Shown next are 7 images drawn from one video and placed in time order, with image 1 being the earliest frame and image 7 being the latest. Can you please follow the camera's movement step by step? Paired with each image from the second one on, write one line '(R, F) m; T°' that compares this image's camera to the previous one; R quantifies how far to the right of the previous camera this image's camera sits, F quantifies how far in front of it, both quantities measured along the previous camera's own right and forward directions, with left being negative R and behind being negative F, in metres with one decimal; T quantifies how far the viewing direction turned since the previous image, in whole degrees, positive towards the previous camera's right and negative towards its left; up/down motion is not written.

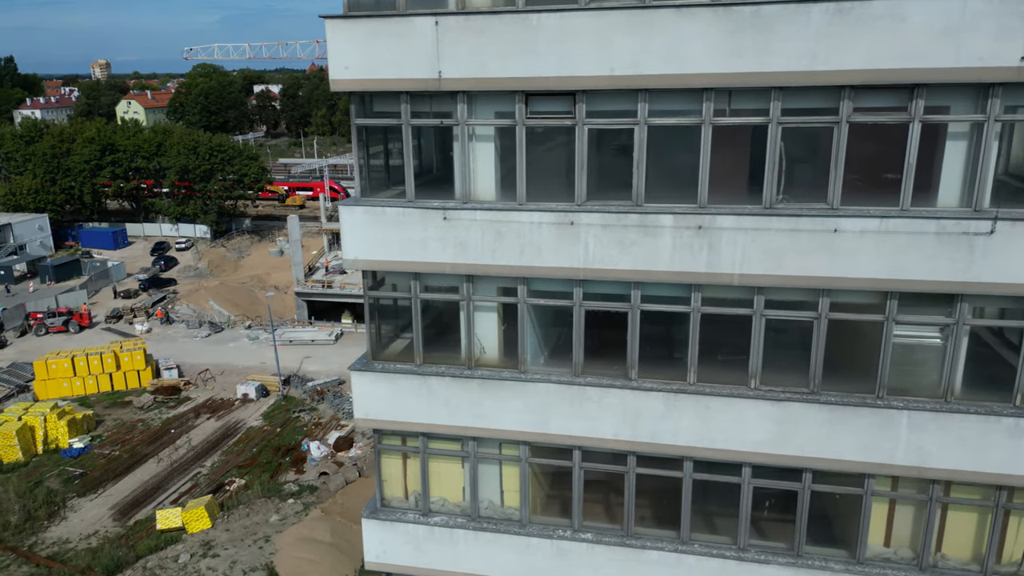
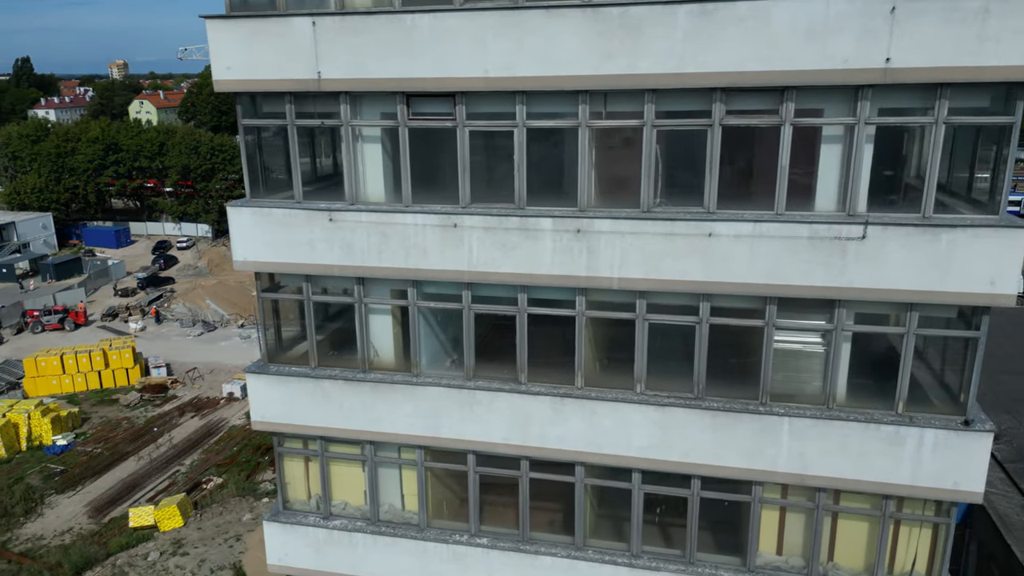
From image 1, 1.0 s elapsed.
(+1.8, +0.1) m; -1°
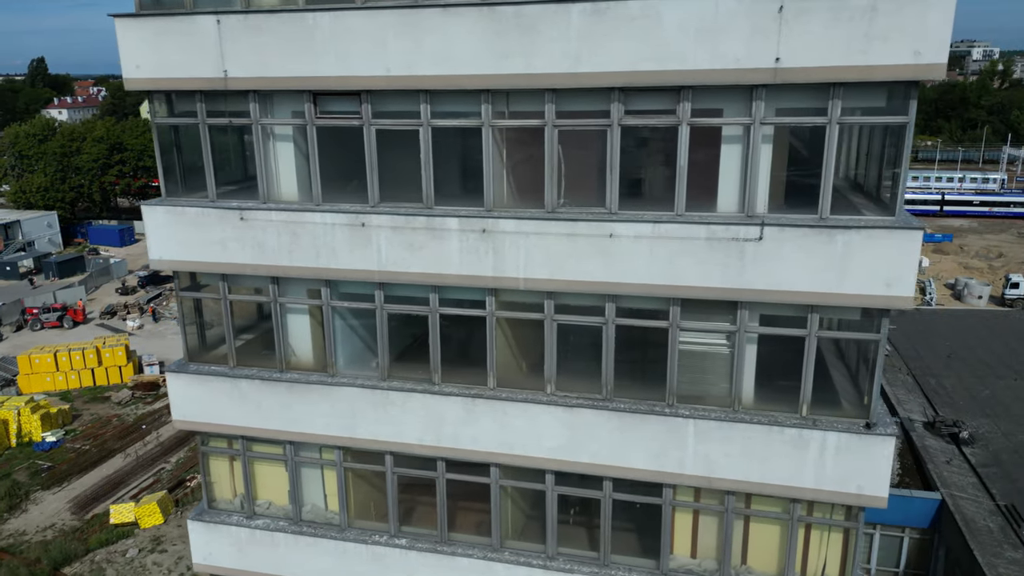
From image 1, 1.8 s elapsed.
(+1.4, +0.1) m; -1°
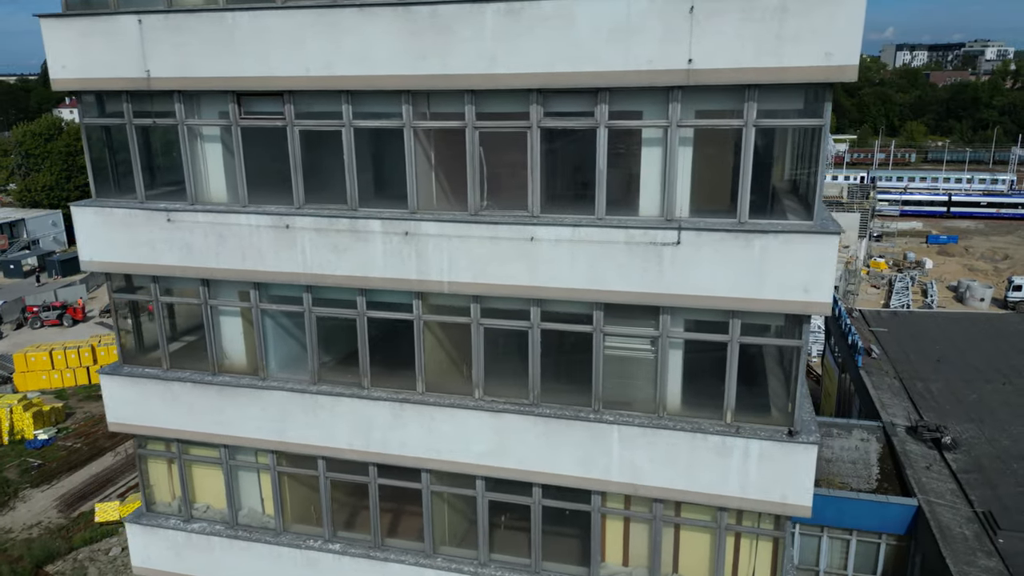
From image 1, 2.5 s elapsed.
(+1.1, +0.2) m; -1°
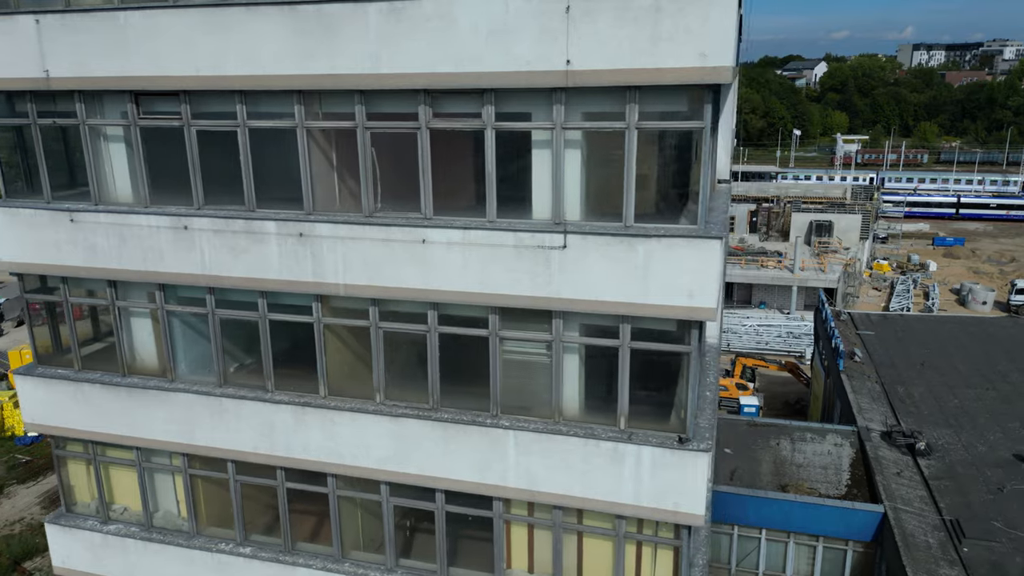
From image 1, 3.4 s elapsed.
(+1.5, +0.2) m; -1°
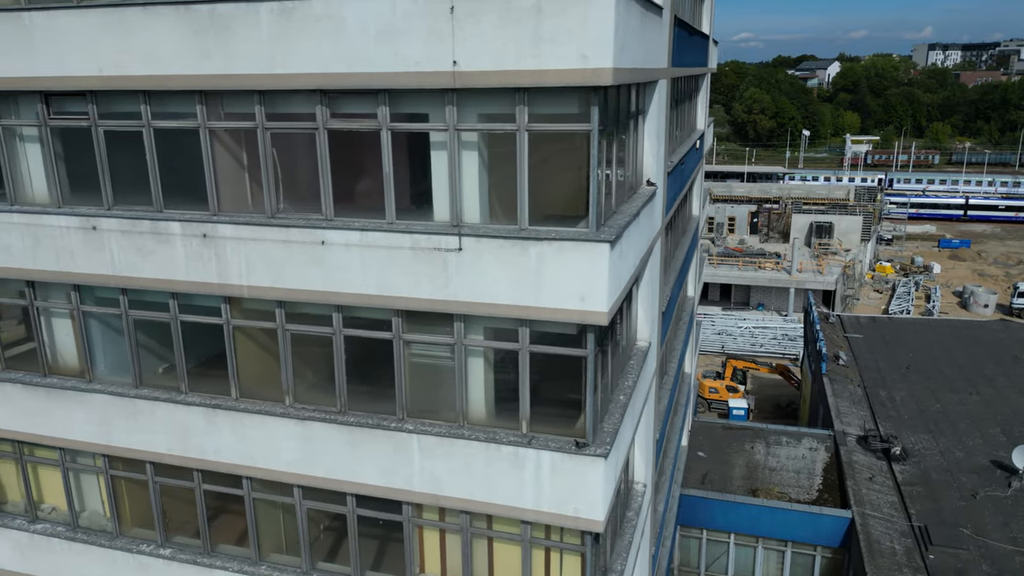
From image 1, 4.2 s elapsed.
(+1.4, +0.1) m; -1°
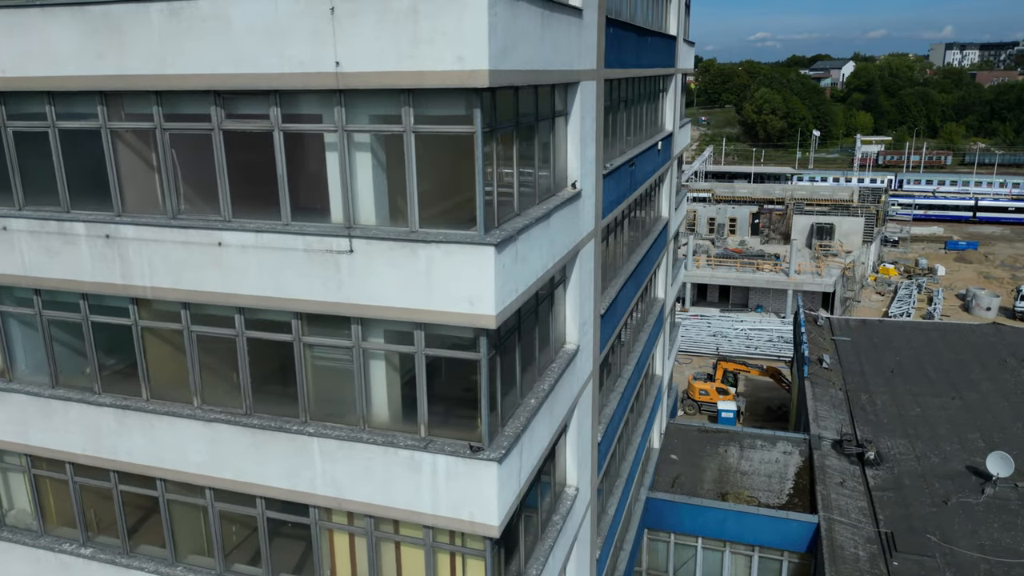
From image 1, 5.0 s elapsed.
(+1.4, +0.1) m; -1°
